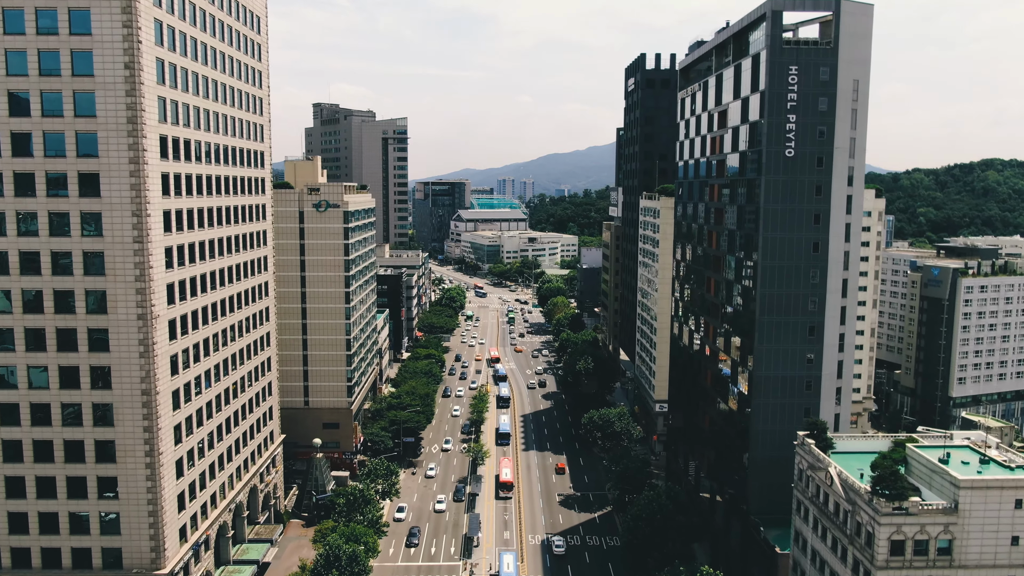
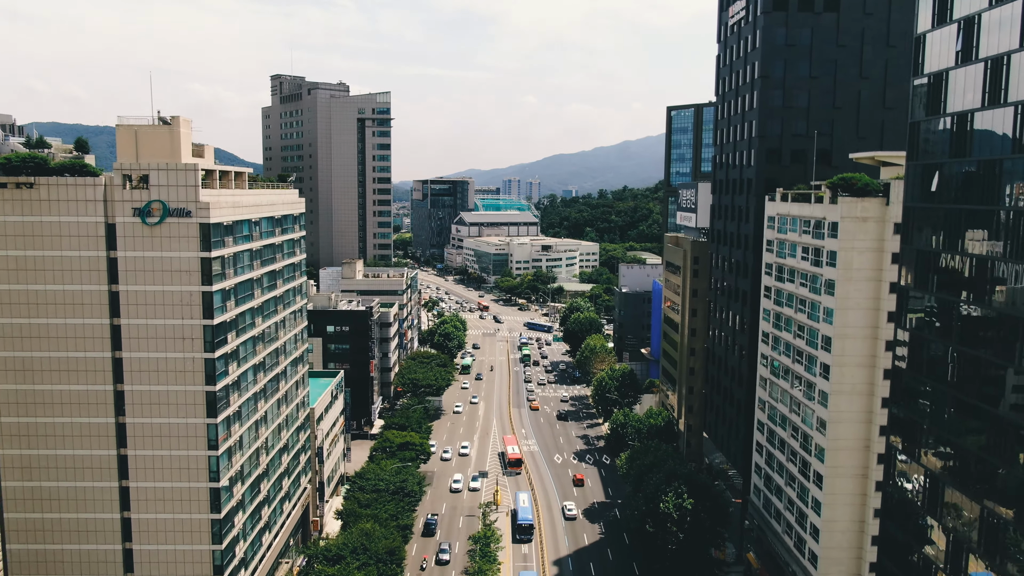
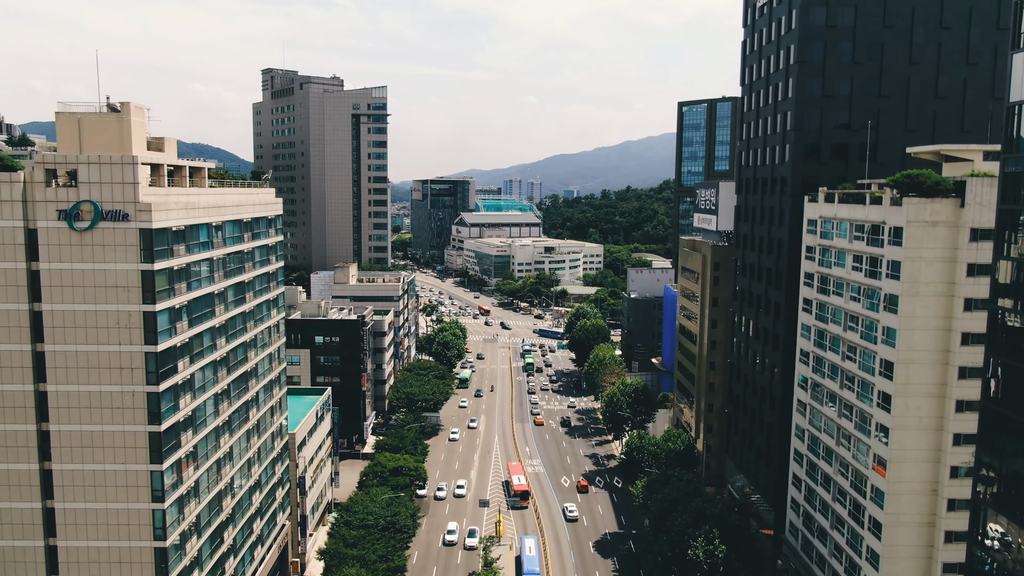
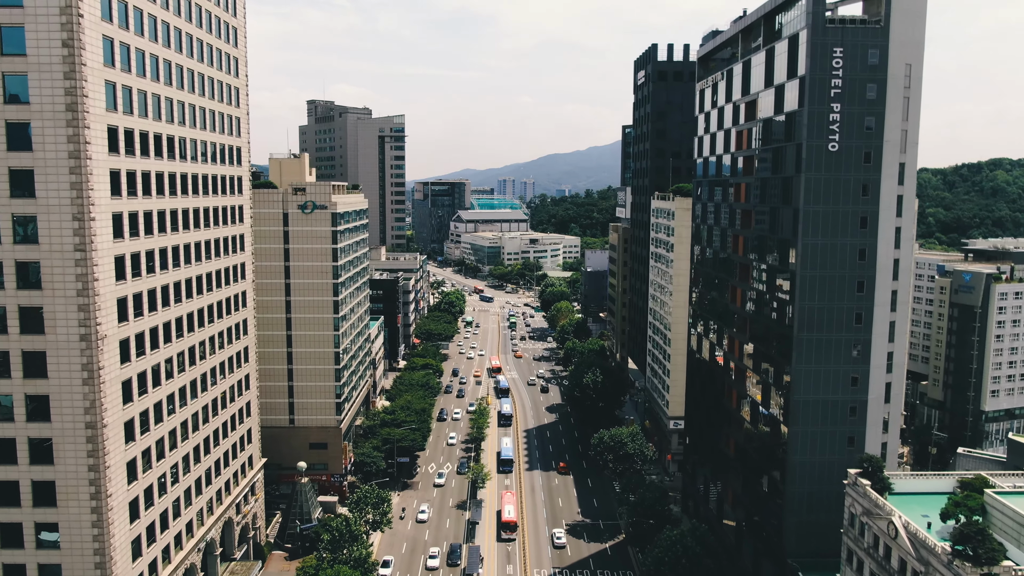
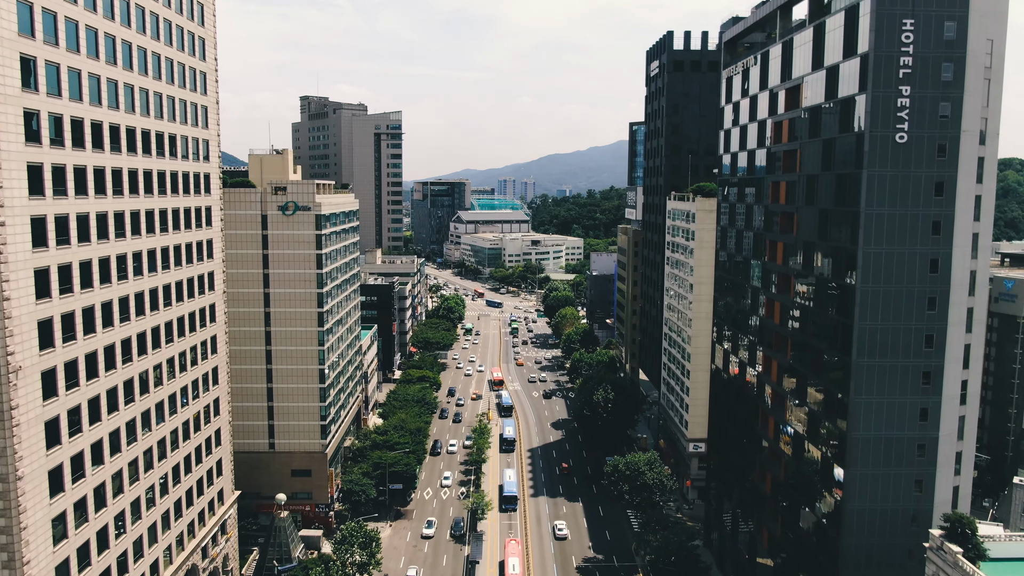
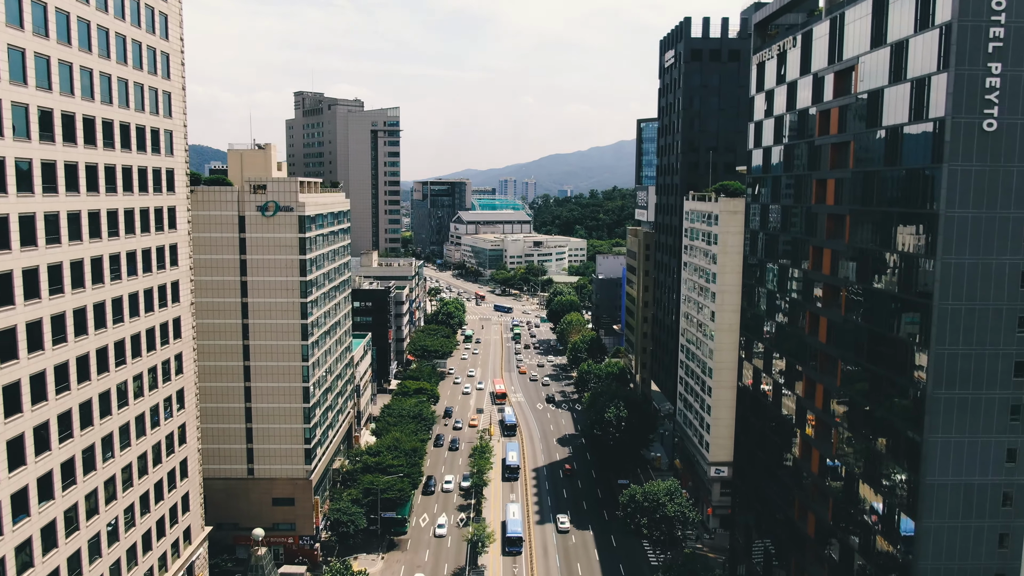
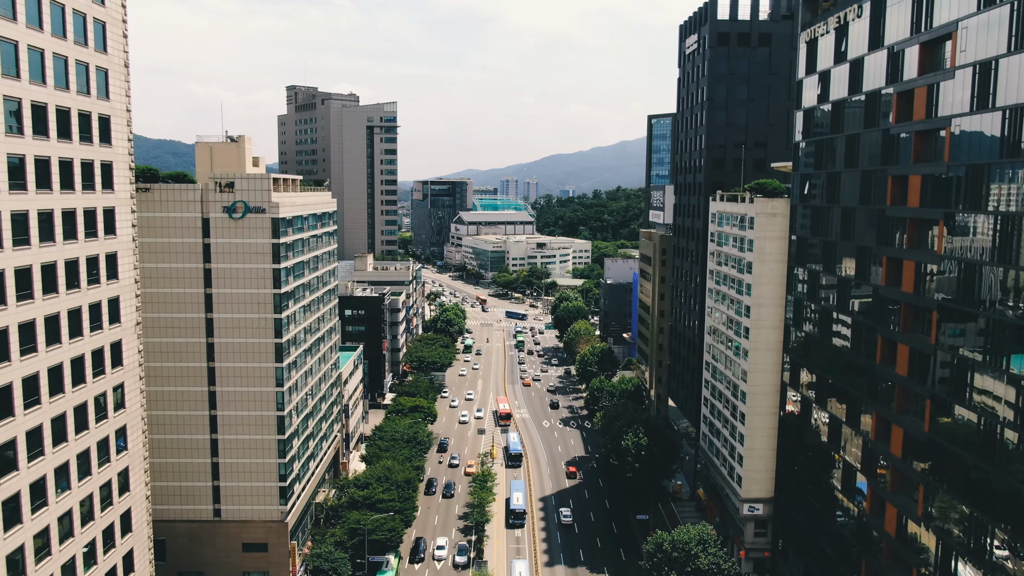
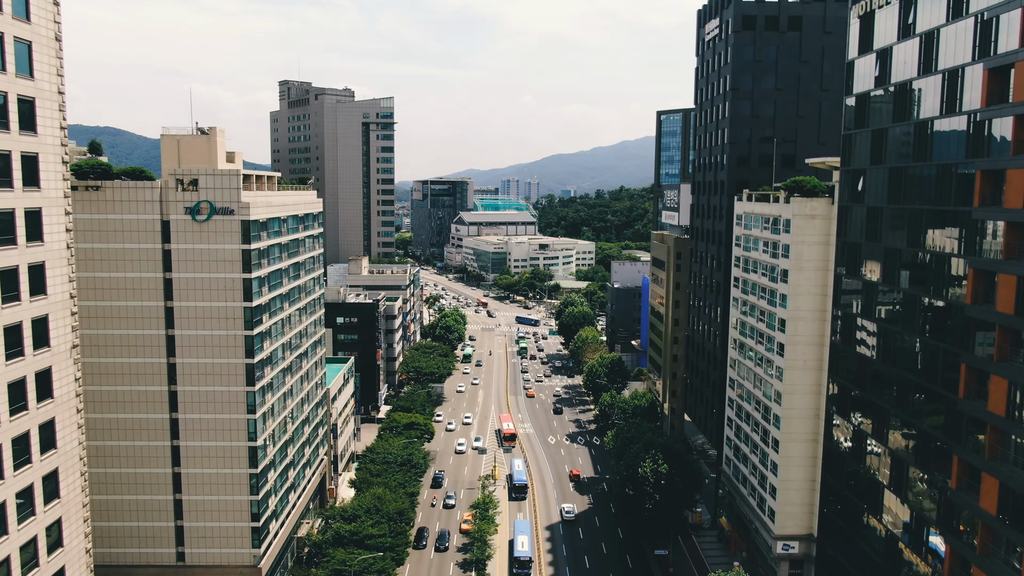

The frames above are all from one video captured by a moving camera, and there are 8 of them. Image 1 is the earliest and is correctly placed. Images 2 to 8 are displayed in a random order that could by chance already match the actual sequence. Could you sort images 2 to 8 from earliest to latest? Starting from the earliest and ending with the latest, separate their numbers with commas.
4, 5, 6, 7, 8, 2, 3
